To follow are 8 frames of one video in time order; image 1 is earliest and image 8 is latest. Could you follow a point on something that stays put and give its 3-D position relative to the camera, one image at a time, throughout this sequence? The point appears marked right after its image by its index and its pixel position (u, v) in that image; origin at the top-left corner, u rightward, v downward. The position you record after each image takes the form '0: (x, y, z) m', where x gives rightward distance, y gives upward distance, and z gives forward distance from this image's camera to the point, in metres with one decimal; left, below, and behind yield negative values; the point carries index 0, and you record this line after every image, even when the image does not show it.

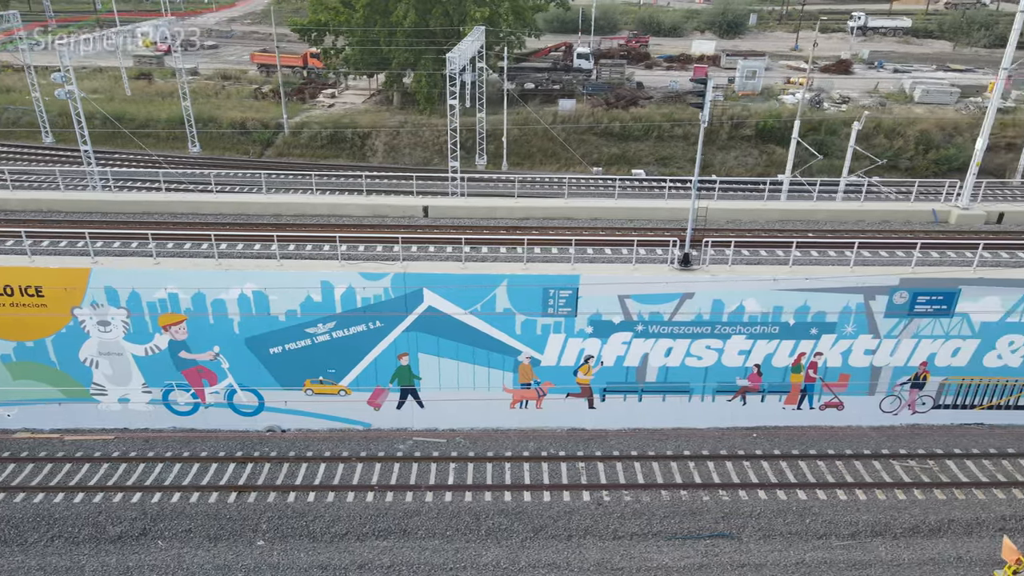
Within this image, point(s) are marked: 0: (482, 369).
0: (-0.7, -2.0, +17.9) m
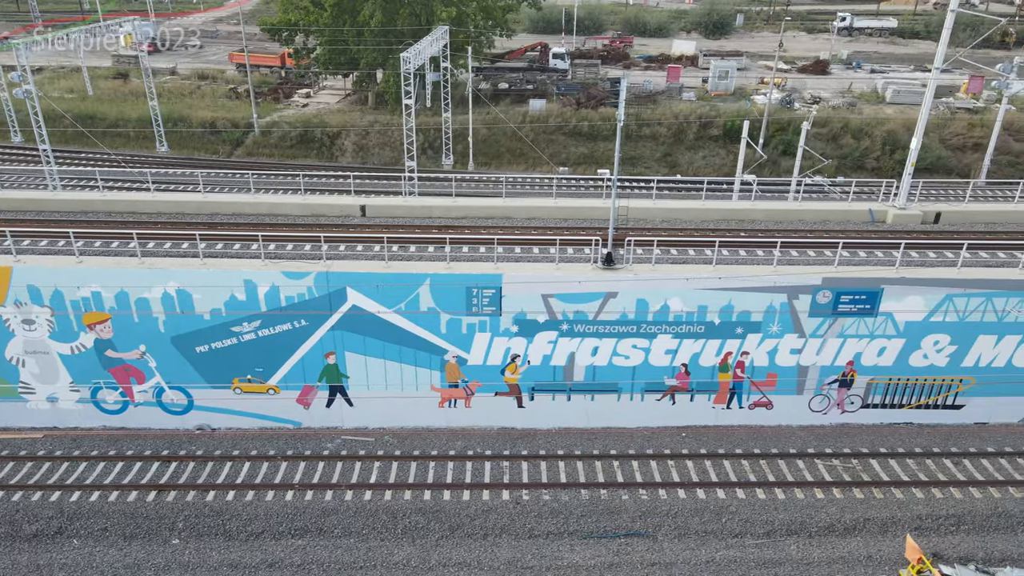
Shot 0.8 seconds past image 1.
0: (-2.5, -1.9, +17.9) m
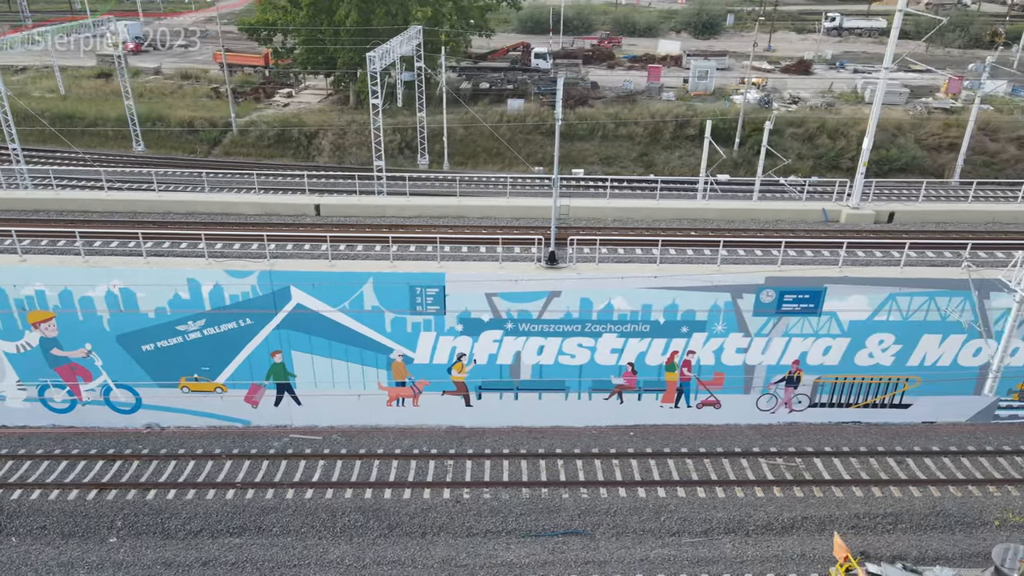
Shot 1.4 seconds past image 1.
0: (-3.8, -1.9, +17.9) m
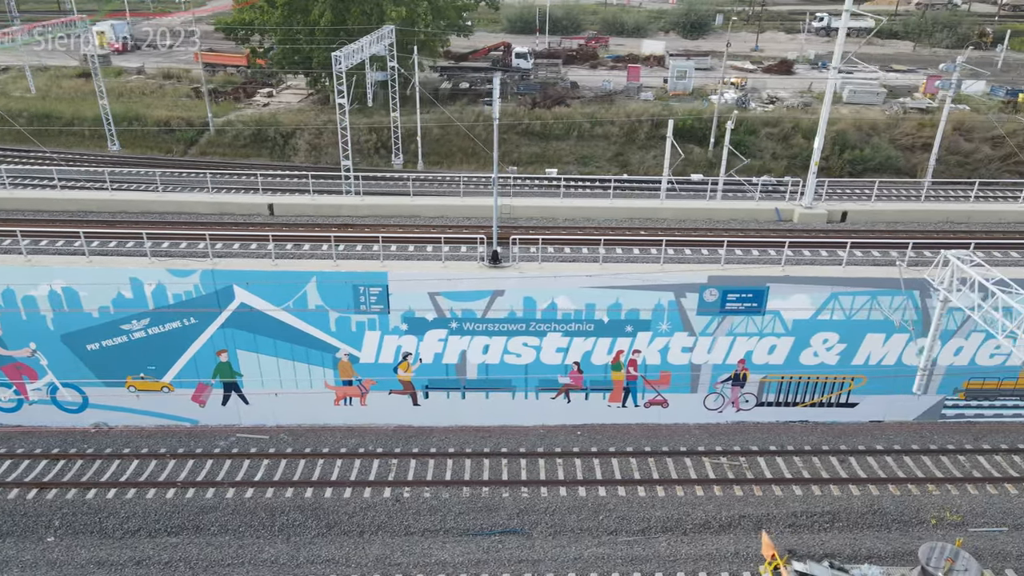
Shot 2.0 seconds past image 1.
0: (-5.1, -1.9, +17.9) m
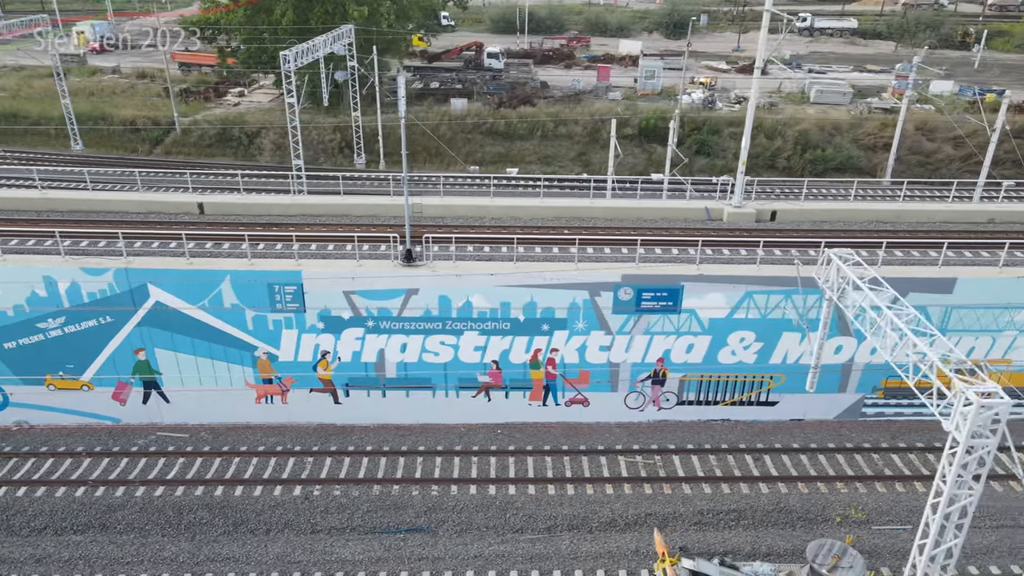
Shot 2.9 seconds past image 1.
0: (-7.1, -1.9, +17.9) m
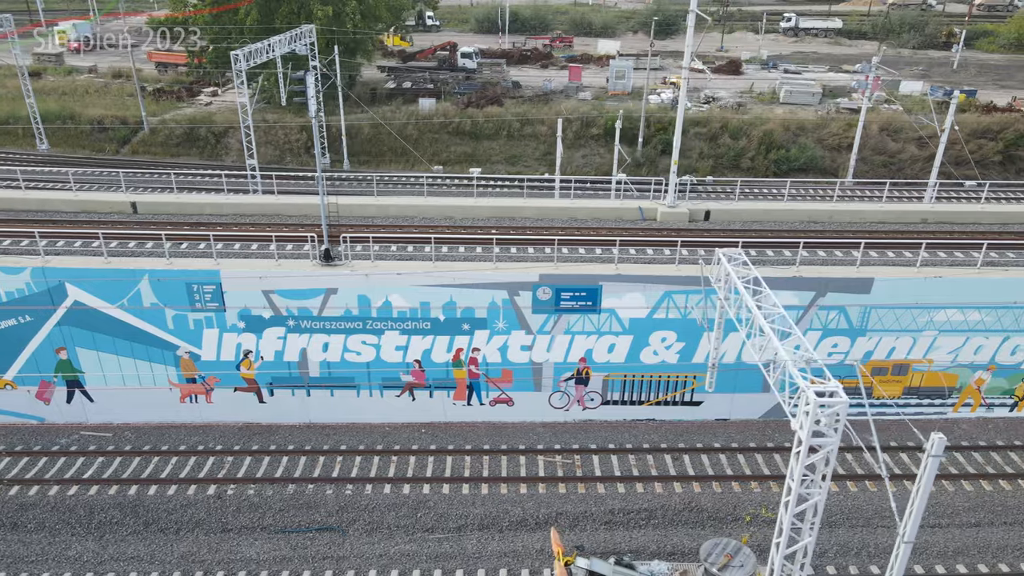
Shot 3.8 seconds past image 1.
0: (-9.0, -1.8, +17.9) m
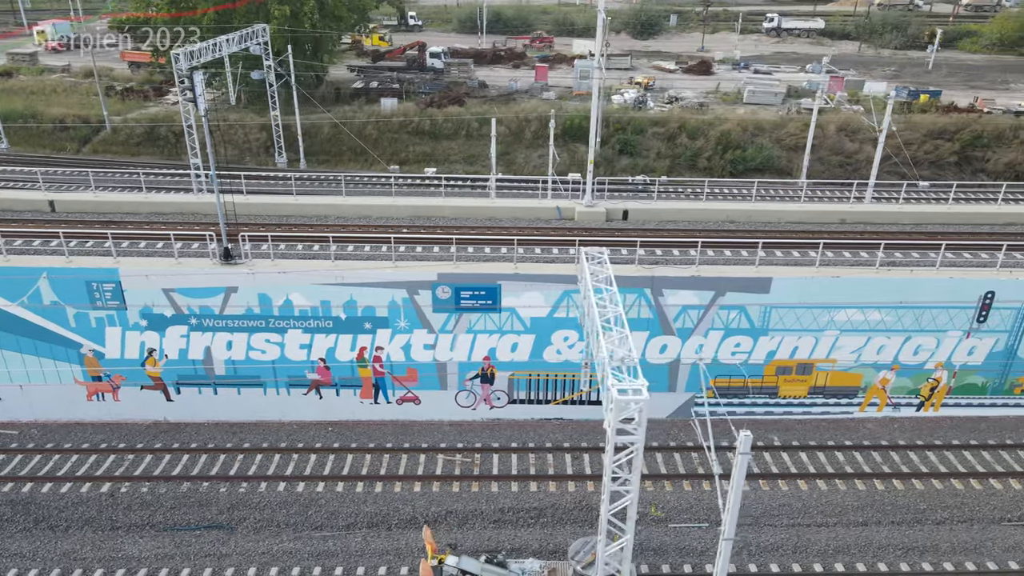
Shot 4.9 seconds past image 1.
0: (-11.3, -1.8, +18.0) m
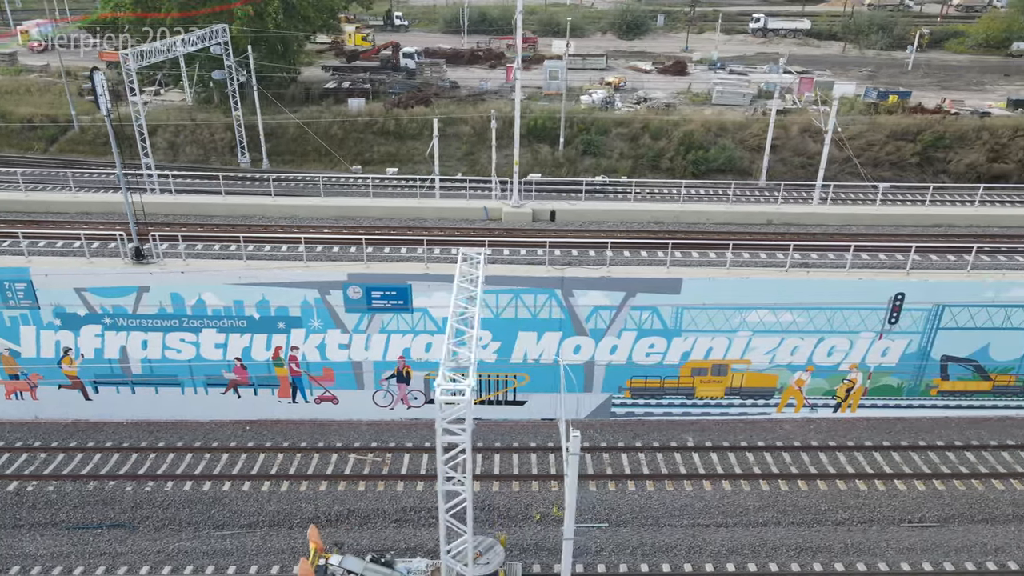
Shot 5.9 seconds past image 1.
0: (-13.4, -1.8, +18.0) m
